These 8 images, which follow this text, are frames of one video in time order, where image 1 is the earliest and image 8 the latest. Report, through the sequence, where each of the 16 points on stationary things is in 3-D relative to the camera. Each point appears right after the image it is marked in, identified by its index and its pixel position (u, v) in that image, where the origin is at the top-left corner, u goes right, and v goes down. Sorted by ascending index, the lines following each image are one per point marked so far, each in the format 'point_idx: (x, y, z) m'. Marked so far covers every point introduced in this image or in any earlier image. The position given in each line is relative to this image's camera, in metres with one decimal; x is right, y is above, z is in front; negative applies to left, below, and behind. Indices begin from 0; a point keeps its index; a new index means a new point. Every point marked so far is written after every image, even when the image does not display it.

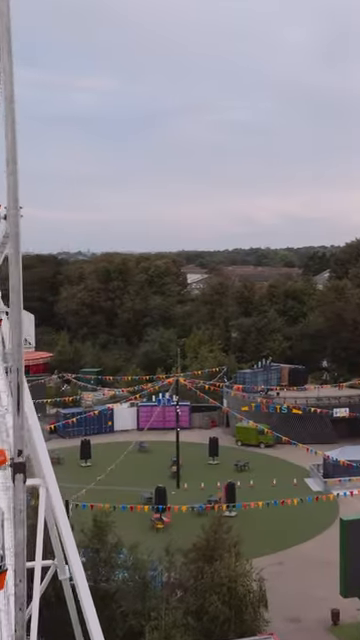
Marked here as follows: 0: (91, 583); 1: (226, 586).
0: (-1.7, -5.2, +13.3) m
1: (+0.8, -4.8, +12.0) m
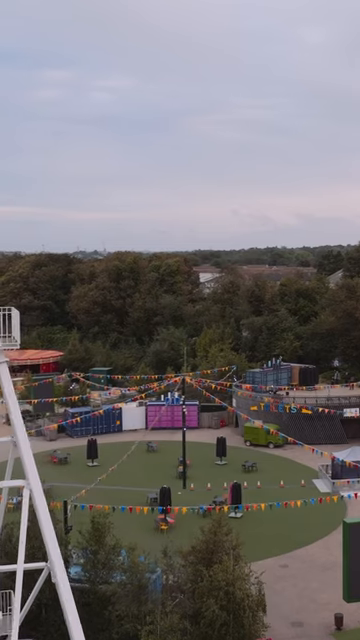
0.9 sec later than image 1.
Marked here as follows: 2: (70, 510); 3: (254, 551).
0: (-1.8, -5.2, +13.1) m
1: (+0.8, -4.7, +11.7) m
2: (-2.7, -4.6, +16.1) m
3: (+2.1, -6.3, +18.2) m
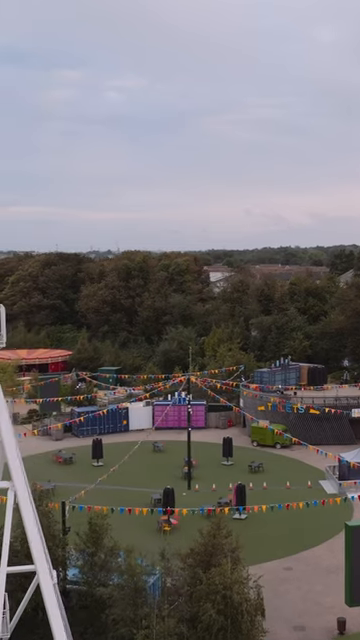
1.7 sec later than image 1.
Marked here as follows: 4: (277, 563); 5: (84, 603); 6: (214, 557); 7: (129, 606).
0: (-1.8, -5.2, +13.0) m
1: (+0.7, -4.7, +11.5) m
2: (-2.7, -4.5, +15.9) m
3: (+2.1, -6.2, +17.9) m
4: (+2.5, -6.3, +17.4) m
5: (-1.9, -5.5, +13.0) m
6: (+0.6, -4.4, +12.5) m
7: (-0.9, -5.0, +11.7) m
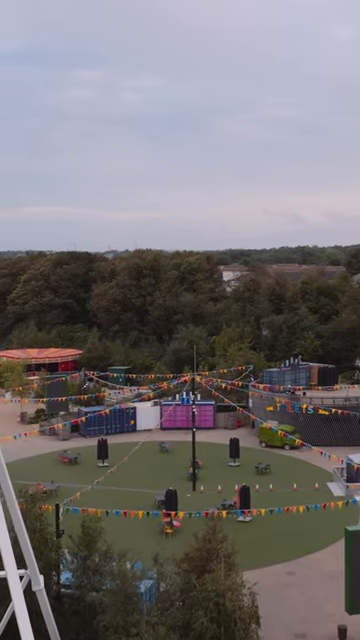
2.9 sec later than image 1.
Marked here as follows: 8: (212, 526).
0: (-1.9, -5.1, +12.7) m
1: (+0.6, -4.7, +11.1) m
2: (-2.8, -4.5, +15.6) m
3: (+2.1, -6.2, +17.5) m
4: (+2.5, -6.3, +17.0) m
5: (-2.0, -5.4, +12.7) m
6: (+0.5, -4.4, +12.2) m
7: (-1.0, -5.0, +11.4) m
8: (+0.6, -4.0, +13.0) m
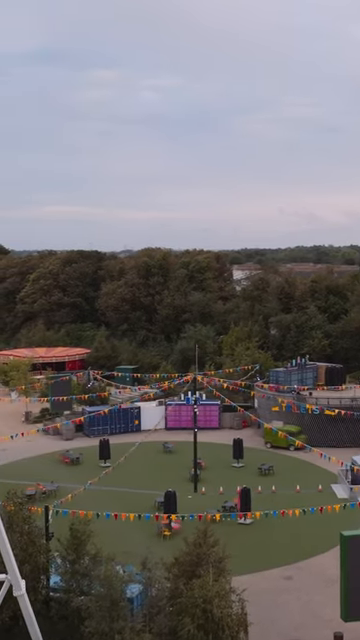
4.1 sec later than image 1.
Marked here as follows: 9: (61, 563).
0: (-2.1, -5.1, +12.4) m
1: (+0.3, -4.6, +10.8) m
2: (-2.9, -4.5, +15.4) m
3: (+2.0, -6.2, +17.2) m
4: (+2.4, -6.2, +16.6) m
5: (-2.2, -5.4, +12.4) m
6: (+0.3, -4.4, +11.9) m
7: (-1.2, -4.9, +11.1) m
8: (+0.4, -3.9, +12.6) m
9: (-2.3, -4.6, +12.8) m
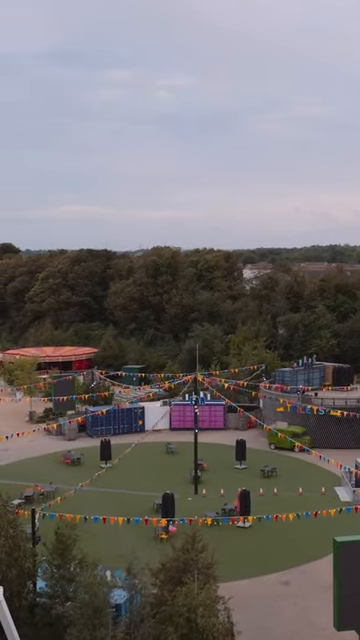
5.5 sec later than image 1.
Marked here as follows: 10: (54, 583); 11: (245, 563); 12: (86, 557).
0: (-2.3, -5.1, +12.1) m
1: (+0.1, -4.6, +10.5) m
2: (-3.0, -4.4, +15.1) m
3: (+1.9, -6.1, +16.8) m
4: (+2.3, -6.2, +16.2) m
5: (-2.4, -5.4, +12.1) m
6: (+0.1, -4.3, +11.5) m
7: (-1.5, -4.9, +10.8) m
8: (+0.2, -3.9, +12.3) m
9: (-2.5, -4.6, +12.5) m
10: (-2.3, -4.8, +12.2) m
11: (+1.7, -6.1, +16.9) m
12: (-1.8, -4.4, +12.6) m
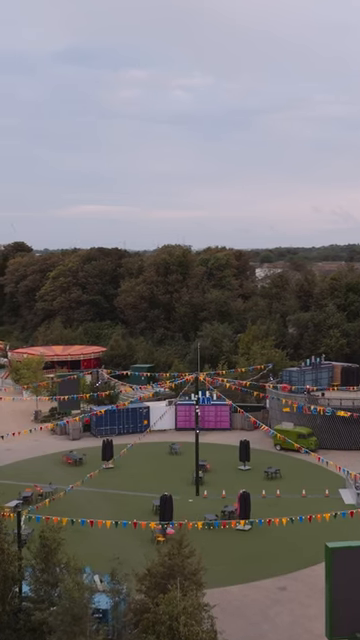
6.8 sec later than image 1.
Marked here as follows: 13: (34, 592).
0: (-2.6, -5.0, +11.8) m
1: (-0.2, -4.6, +10.1) m
2: (-3.2, -4.4, +14.8) m
3: (+1.8, -6.1, +16.4) m
4: (+2.1, -6.2, +15.8) m
5: (-2.6, -5.3, +11.8) m
6: (-0.2, -4.3, +11.1) m
7: (-1.8, -4.9, +10.5) m
8: (0.0, -3.9, +11.9) m
9: (-2.7, -4.6, +12.2) m
10: (-2.5, -4.8, +11.9) m
11: (+1.6, -6.1, +16.6) m
12: (-2.0, -4.4, +12.2) m
13: (-2.6, -4.8, +11.9) m
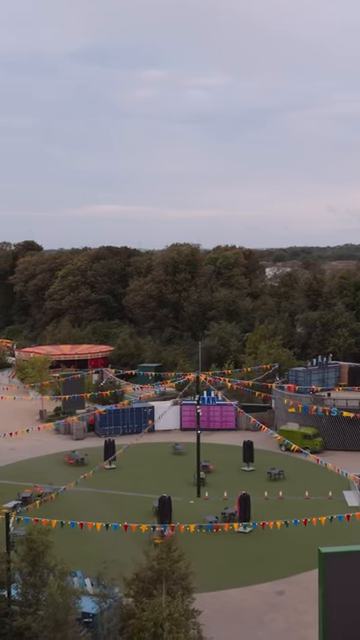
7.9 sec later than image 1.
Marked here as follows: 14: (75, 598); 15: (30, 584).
0: (-2.7, -5.0, +11.6) m
1: (-0.4, -4.6, +9.8) m
2: (-3.3, -4.4, +14.6) m
3: (+1.7, -6.1, +16.1) m
4: (+2.0, -6.1, +15.5) m
5: (-2.8, -5.3, +11.6) m
6: (-0.4, -4.3, +10.9) m
7: (-2.0, -4.9, +10.2) m
8: (-0.2, -3.9, +11.6) m
9: (-2.9, -4.6, +12.0) m
10: (-2.7, -4.7, +11.7) m
11: (+1.5, -6.0, +16.2) m
12: (-2.2, -4.4, +12.0) m
13: (-2.8, -4.8, +11.7) m
14: (-1.7, -4.5, +10.7) m
15: (-2.6, -4.6, +11.7) m
